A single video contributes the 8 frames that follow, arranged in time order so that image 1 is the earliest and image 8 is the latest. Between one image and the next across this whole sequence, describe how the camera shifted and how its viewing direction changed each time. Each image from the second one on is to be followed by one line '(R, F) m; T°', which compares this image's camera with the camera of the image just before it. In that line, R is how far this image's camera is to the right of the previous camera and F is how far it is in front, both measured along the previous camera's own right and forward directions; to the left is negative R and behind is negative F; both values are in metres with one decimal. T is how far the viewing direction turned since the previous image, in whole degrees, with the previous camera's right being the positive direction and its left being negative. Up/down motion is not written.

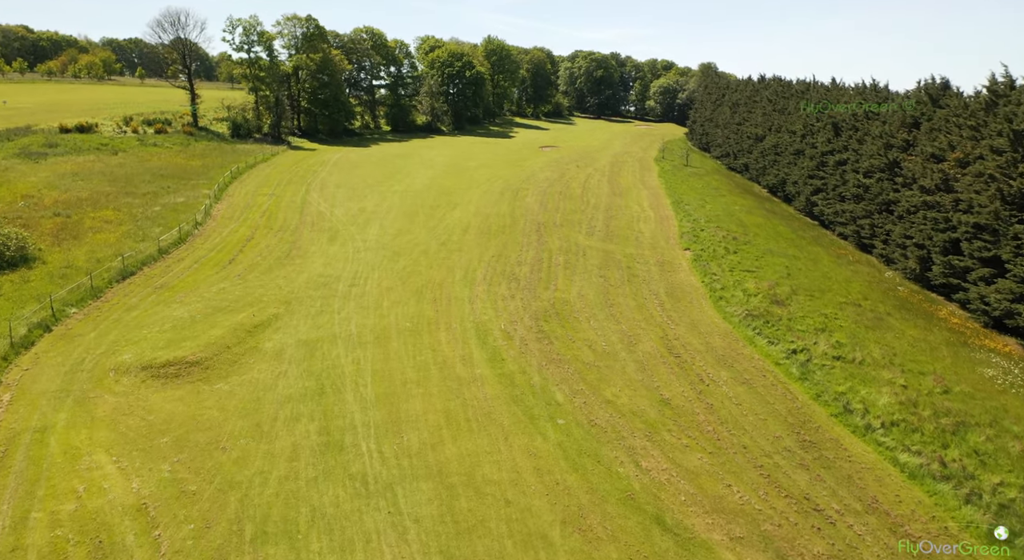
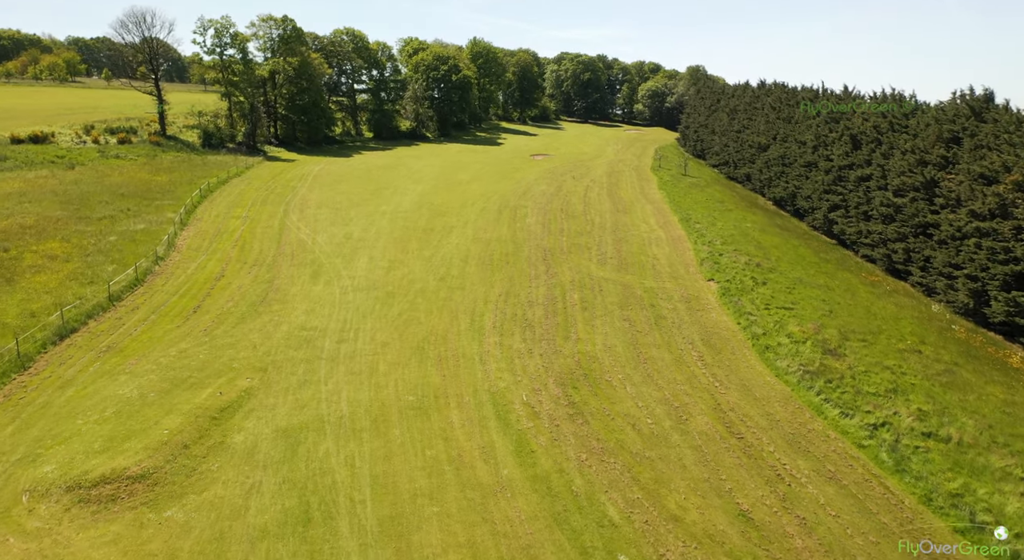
(-1.1, +3.3) m; +2°
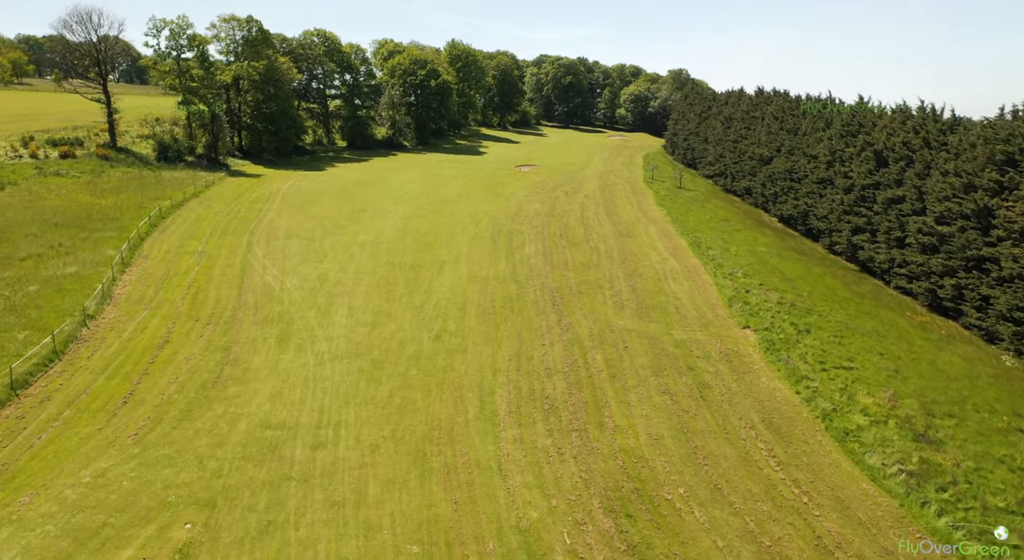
(-1.2, +4.1) m; +2°
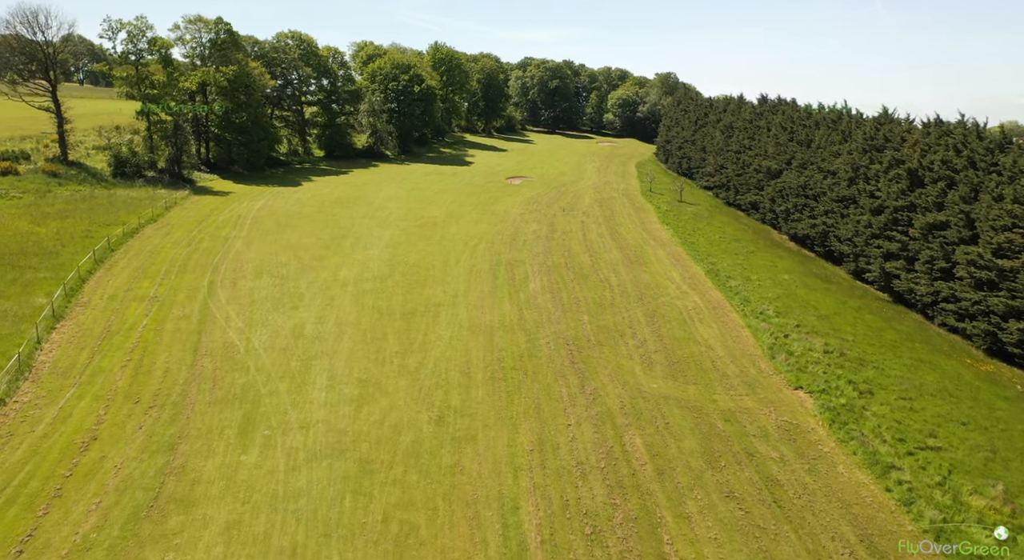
(-1.1, +3.9) m; +2°
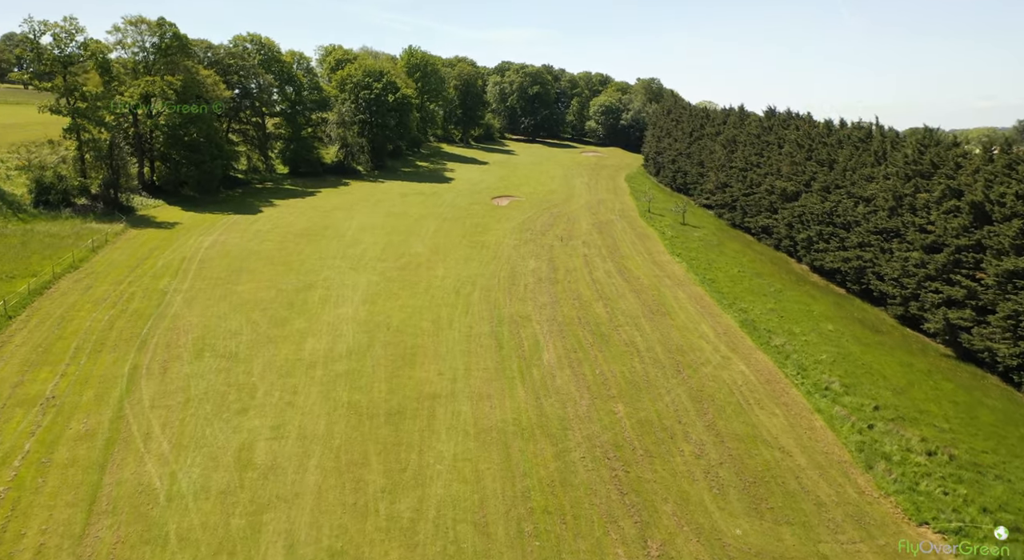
(-1.4, +5.6) m; +3°
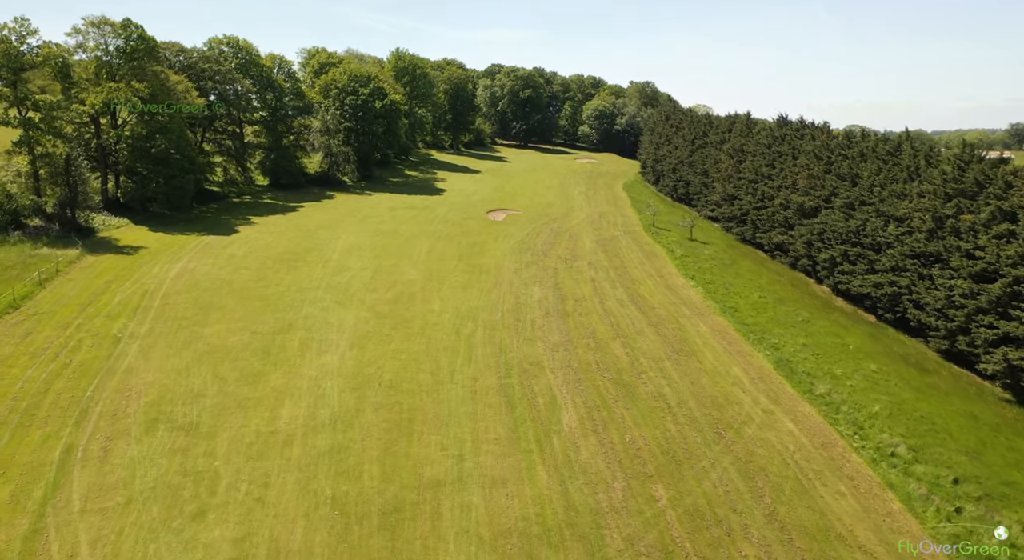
(-0.9, +3.5) m; +1°
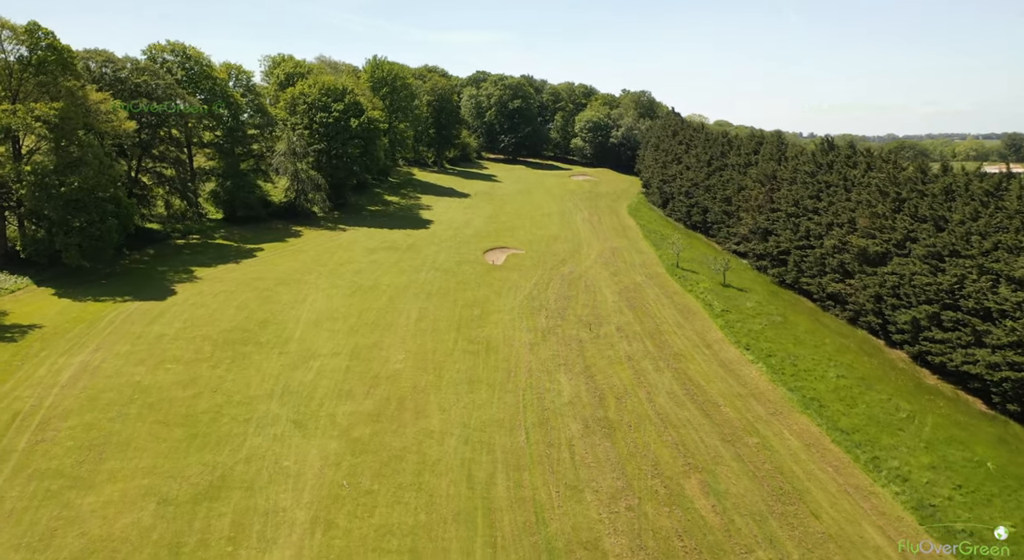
(-1.7, +8.2) m; +2°
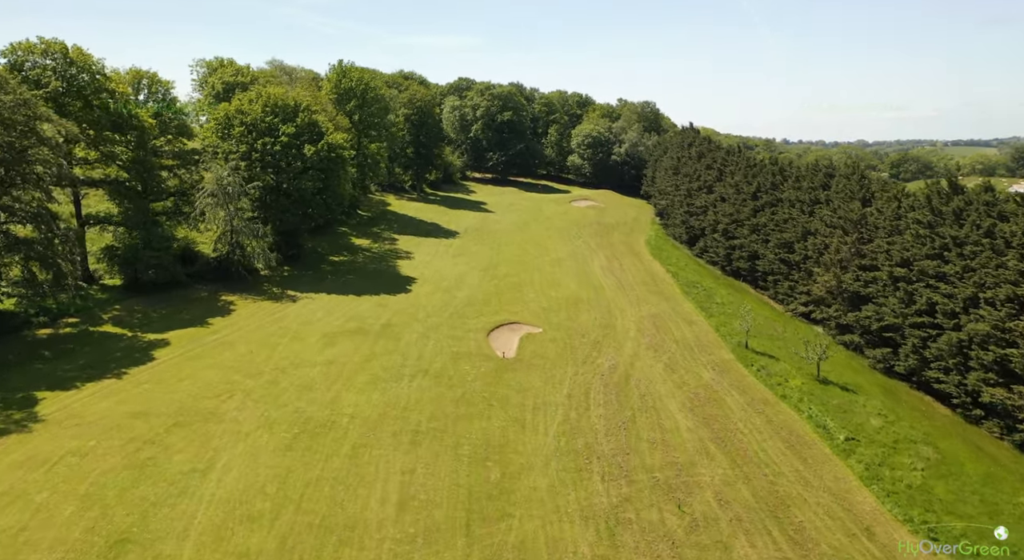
(-2.1, +12.7) m; +2°
